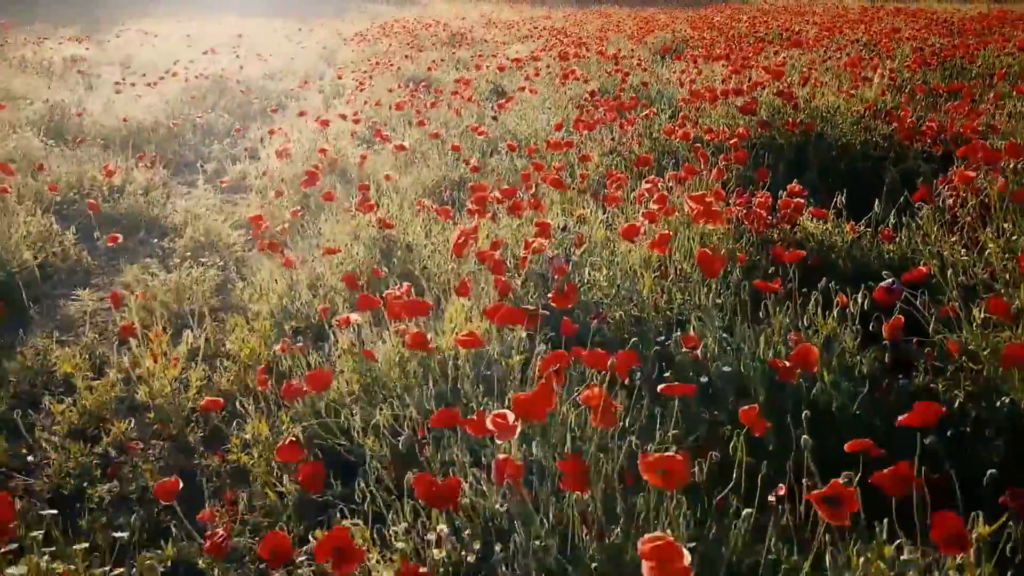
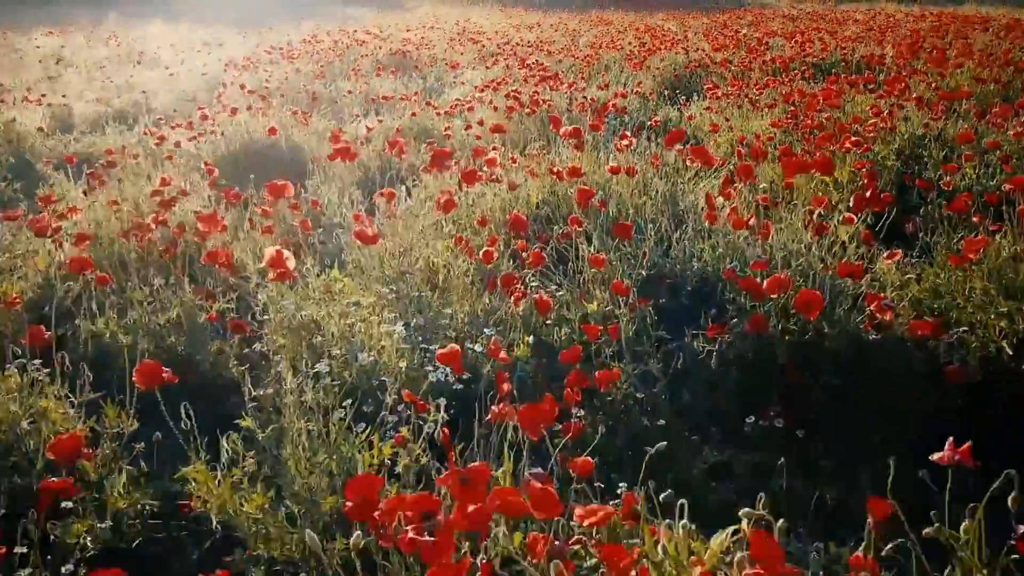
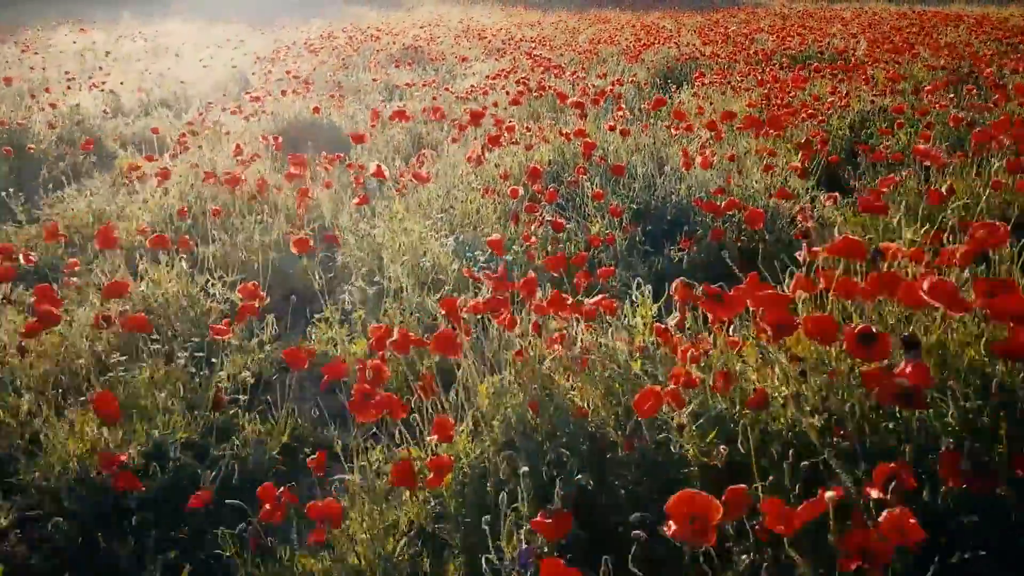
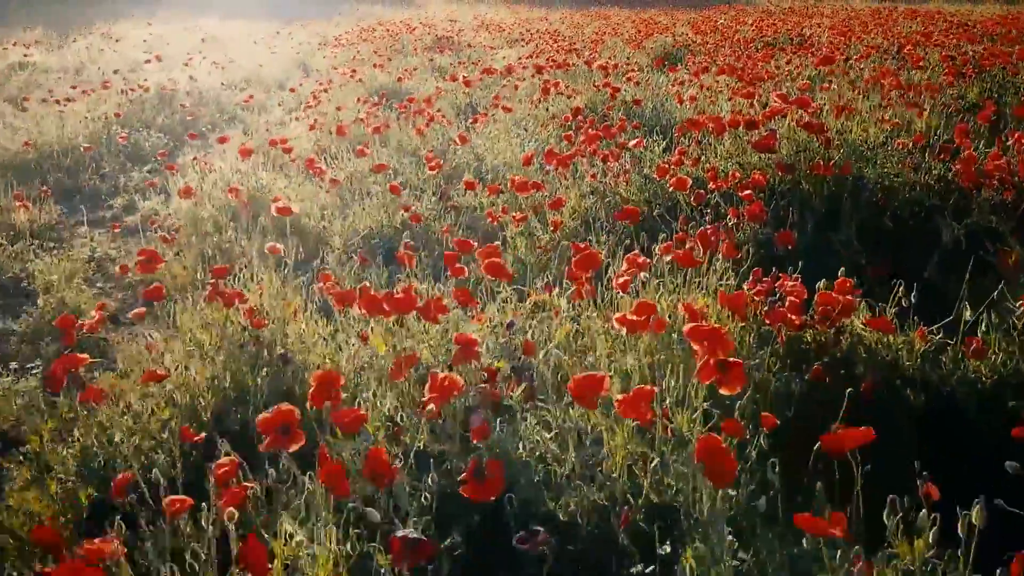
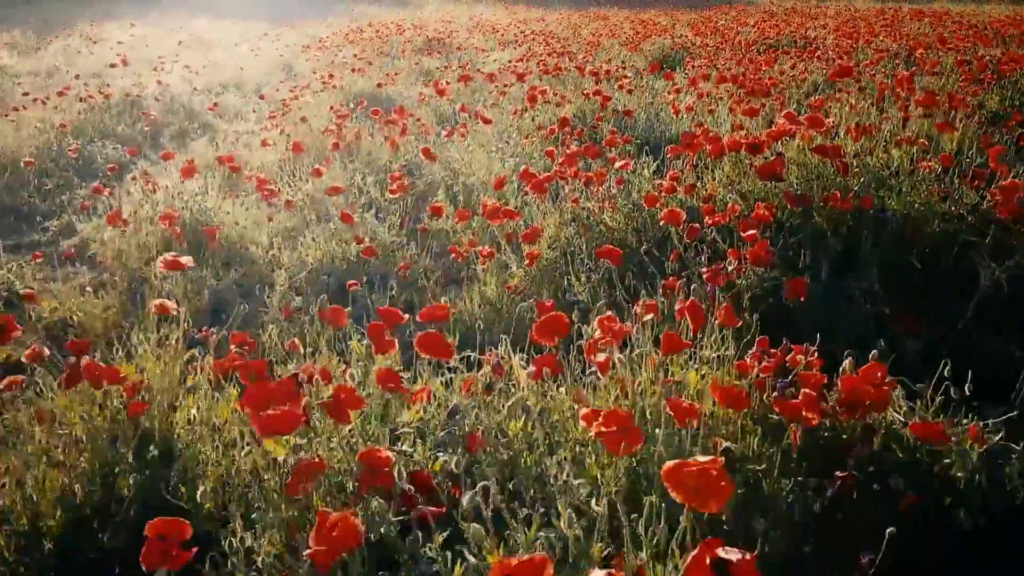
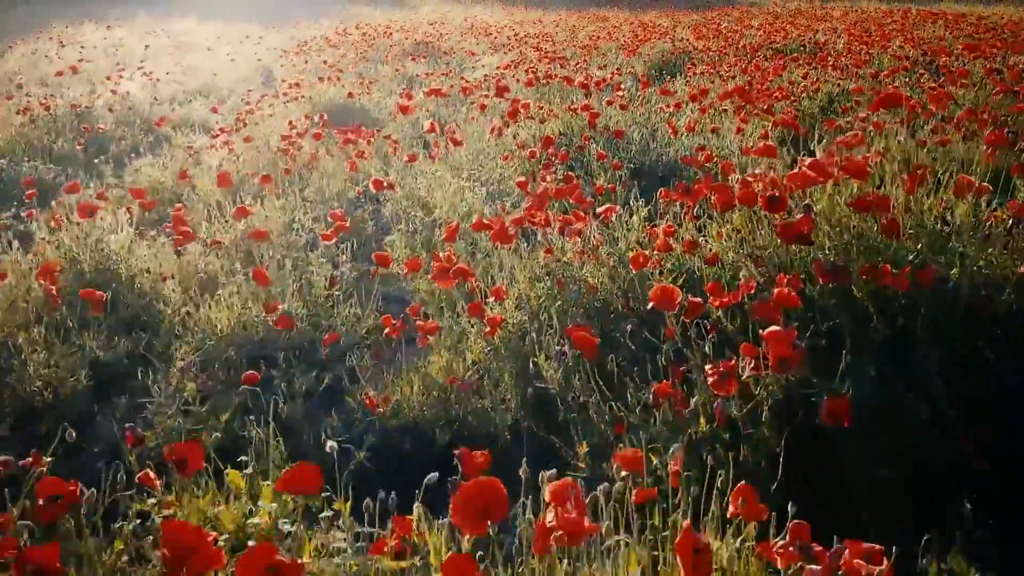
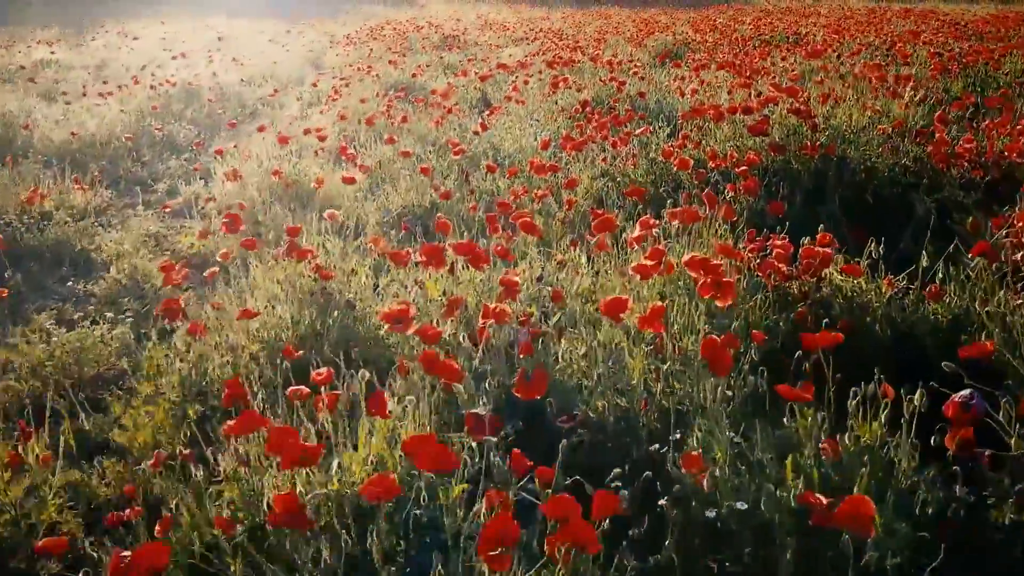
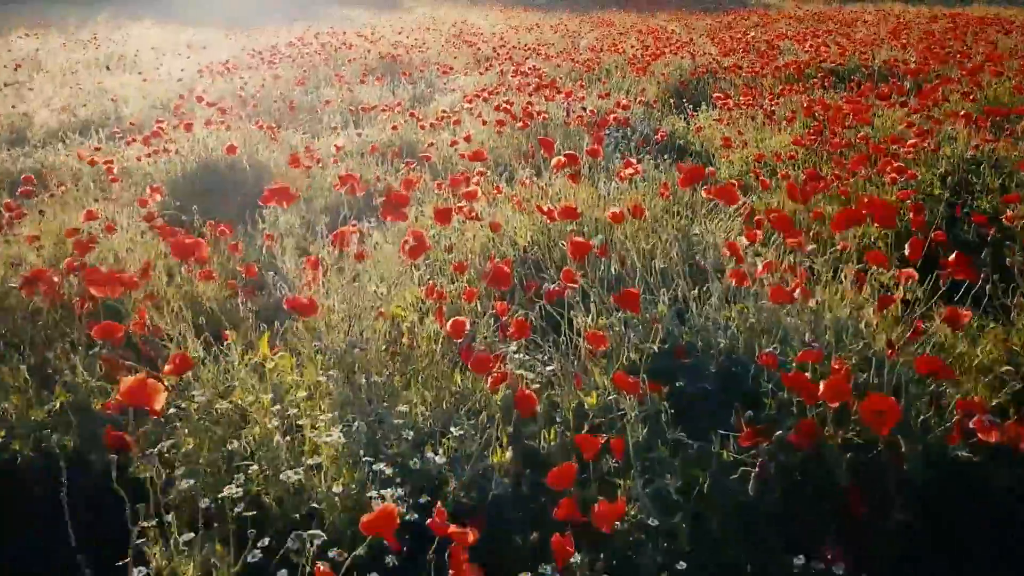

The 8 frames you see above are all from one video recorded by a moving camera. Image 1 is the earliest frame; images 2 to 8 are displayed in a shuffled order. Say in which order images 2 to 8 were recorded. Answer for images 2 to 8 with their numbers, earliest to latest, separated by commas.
7, 4, 5, 6, 3, 2, 8
